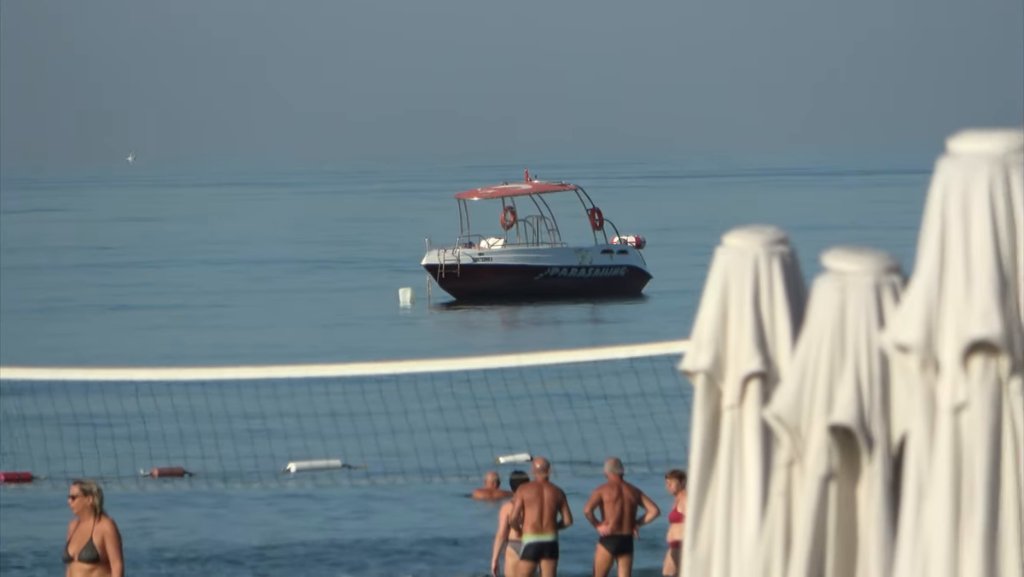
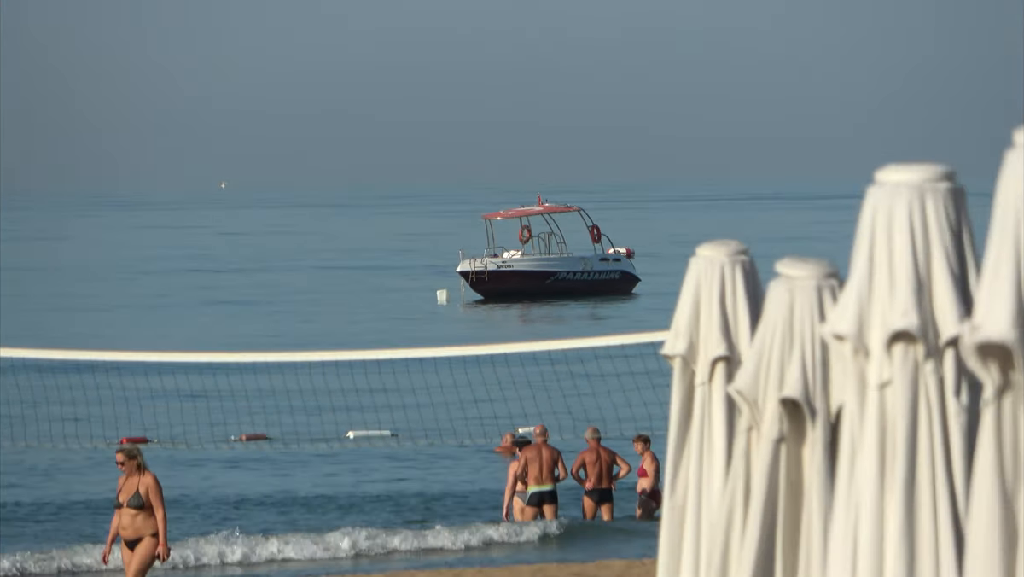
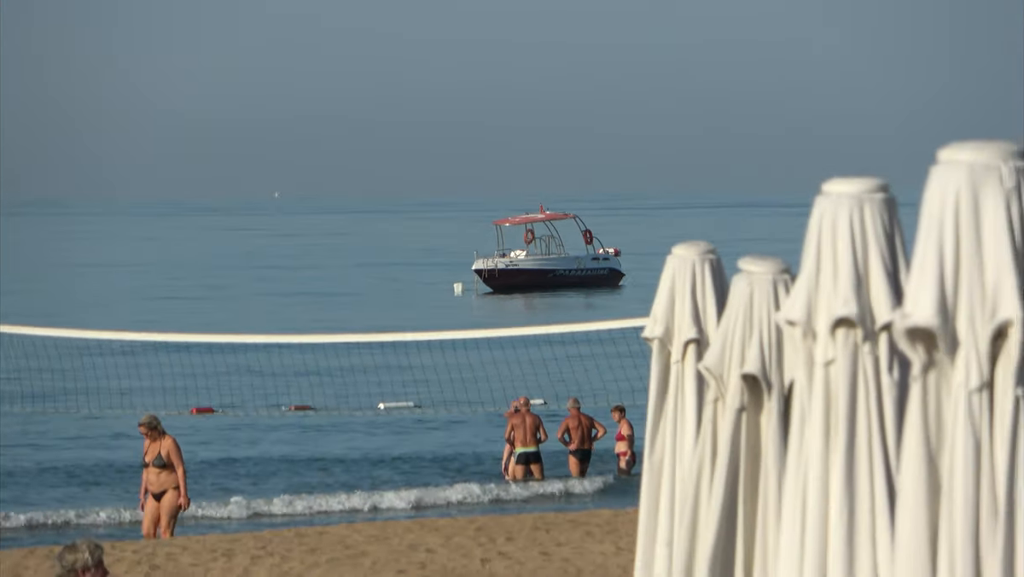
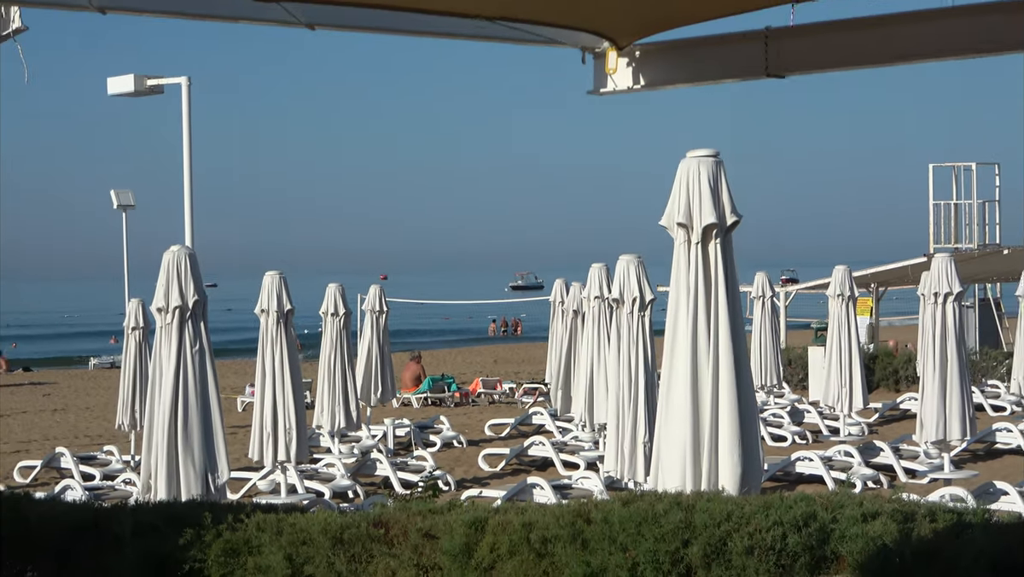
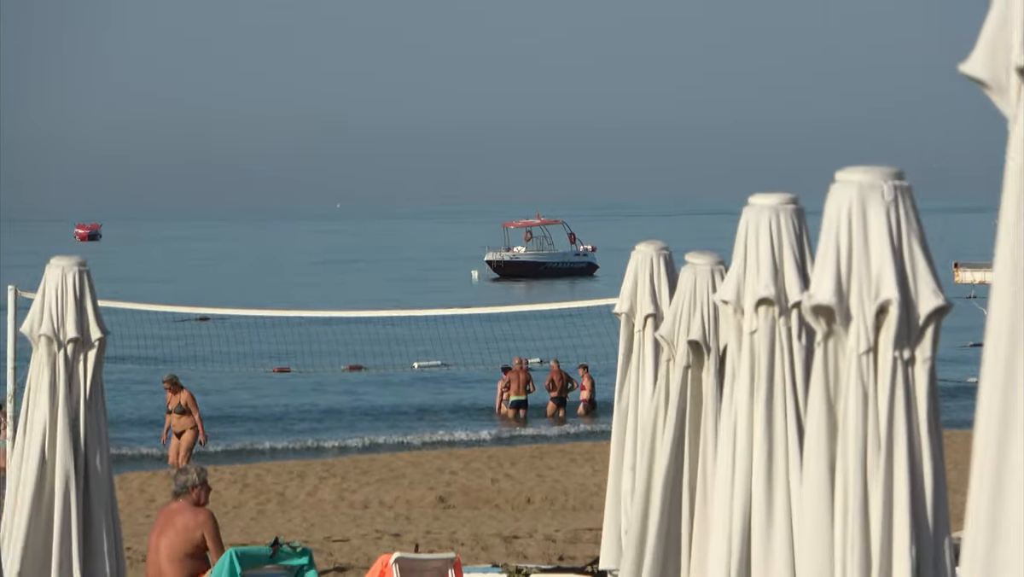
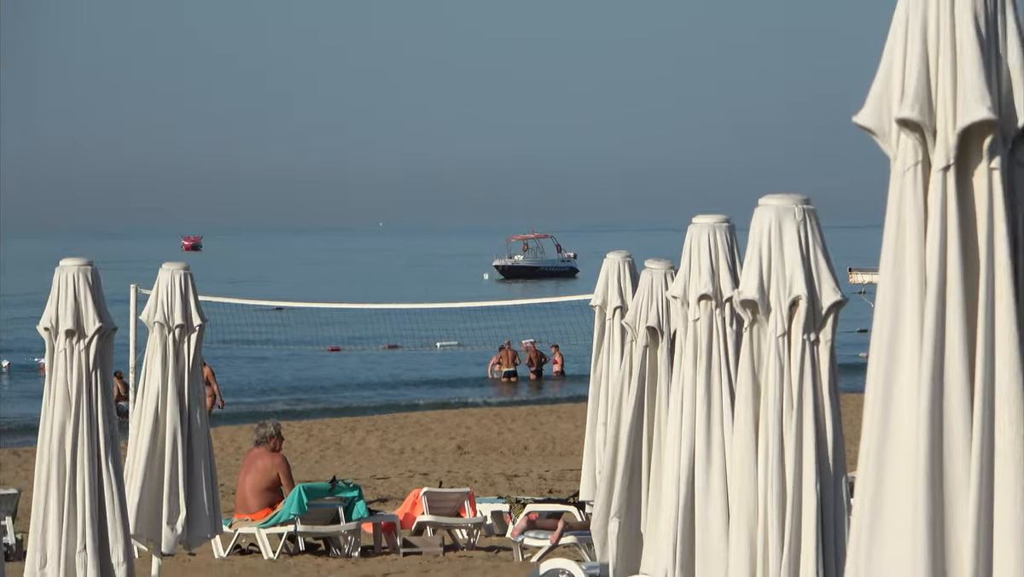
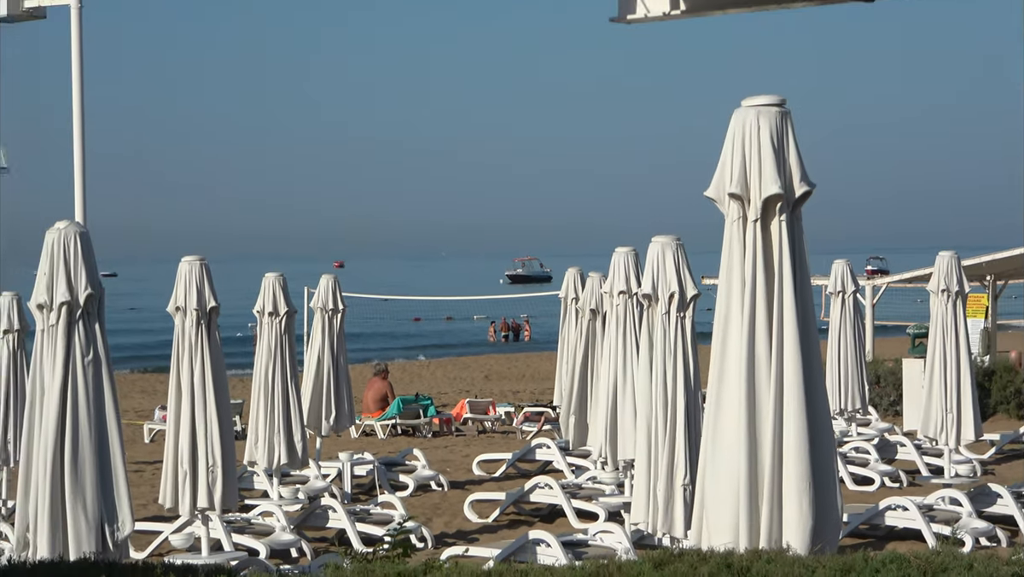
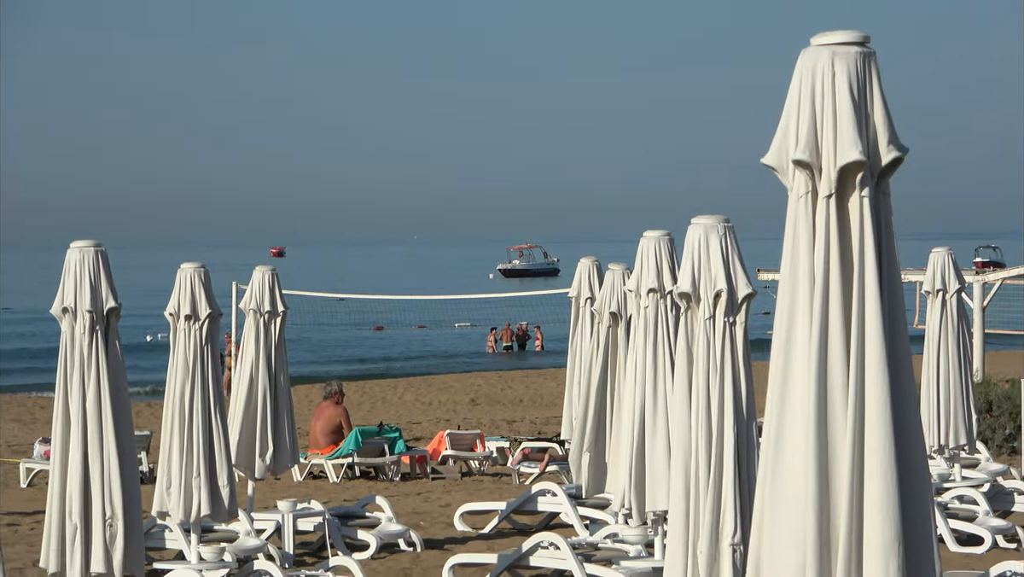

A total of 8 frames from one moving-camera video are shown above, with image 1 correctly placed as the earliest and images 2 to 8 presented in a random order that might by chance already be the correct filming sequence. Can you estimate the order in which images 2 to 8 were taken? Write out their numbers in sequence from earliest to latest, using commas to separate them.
2, 3, 5, 6, 8, 7, 4
